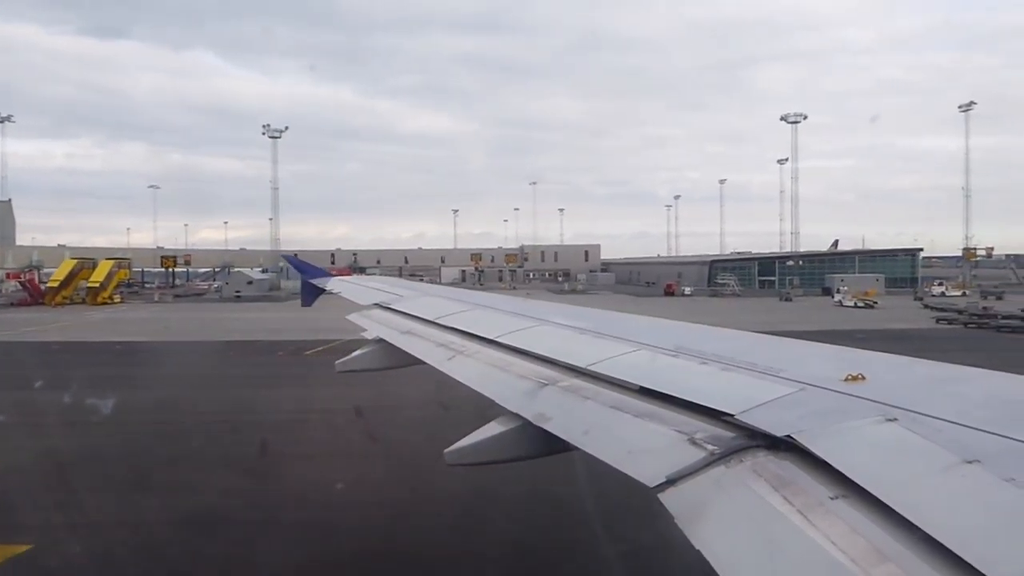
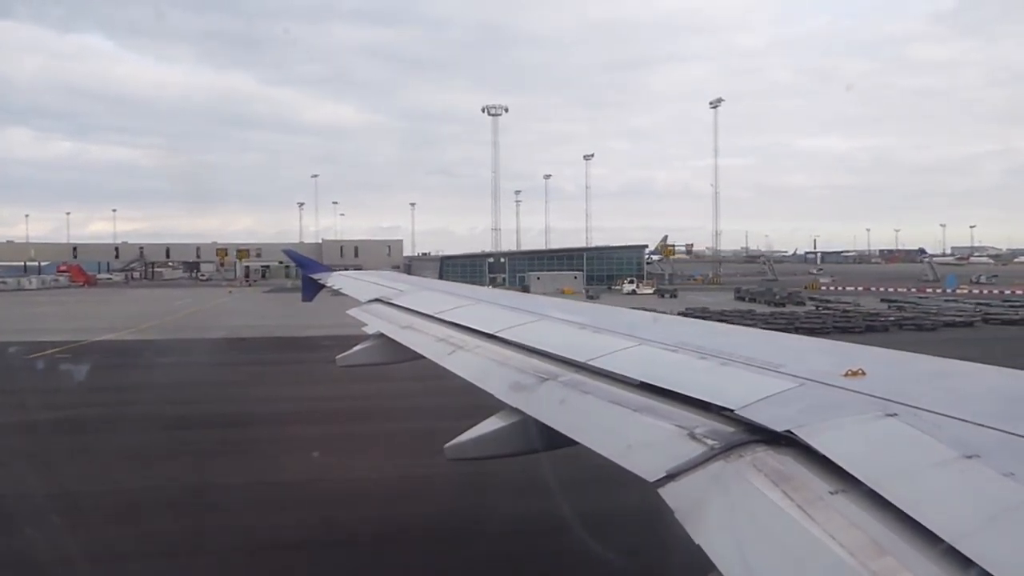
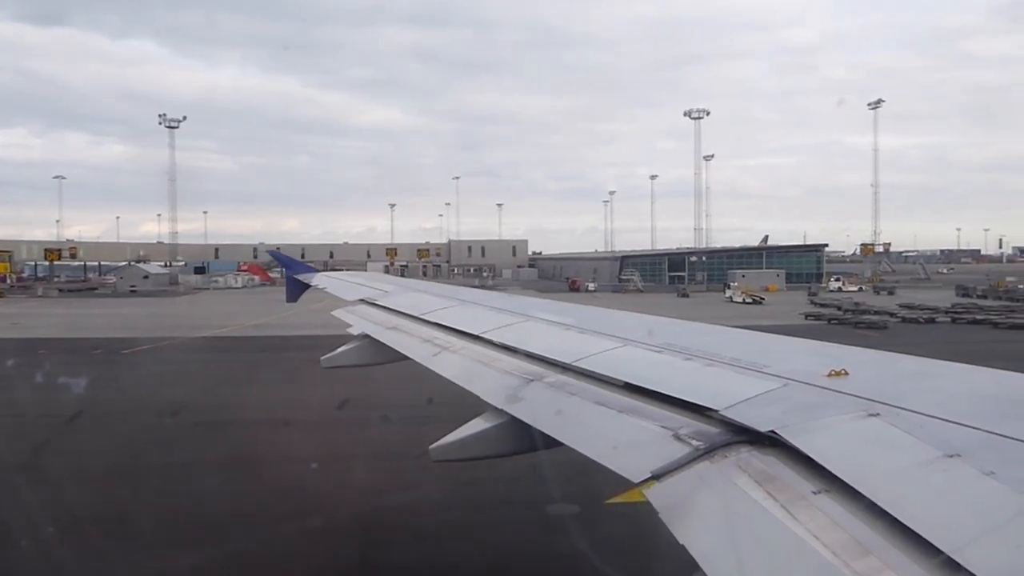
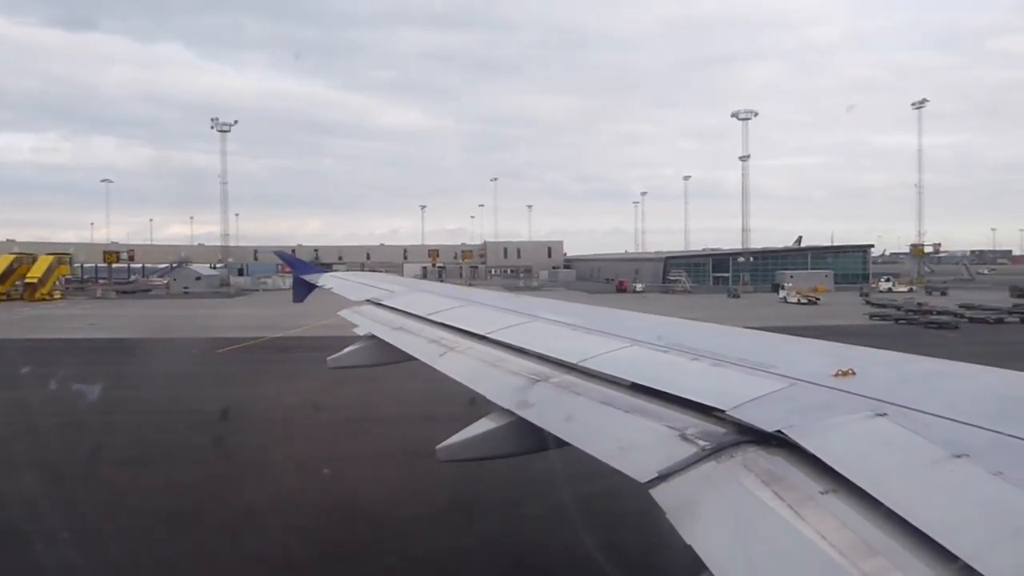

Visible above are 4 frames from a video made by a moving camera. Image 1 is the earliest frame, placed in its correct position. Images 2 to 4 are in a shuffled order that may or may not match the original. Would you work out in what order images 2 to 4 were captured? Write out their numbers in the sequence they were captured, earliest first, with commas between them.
4, 3, 2
